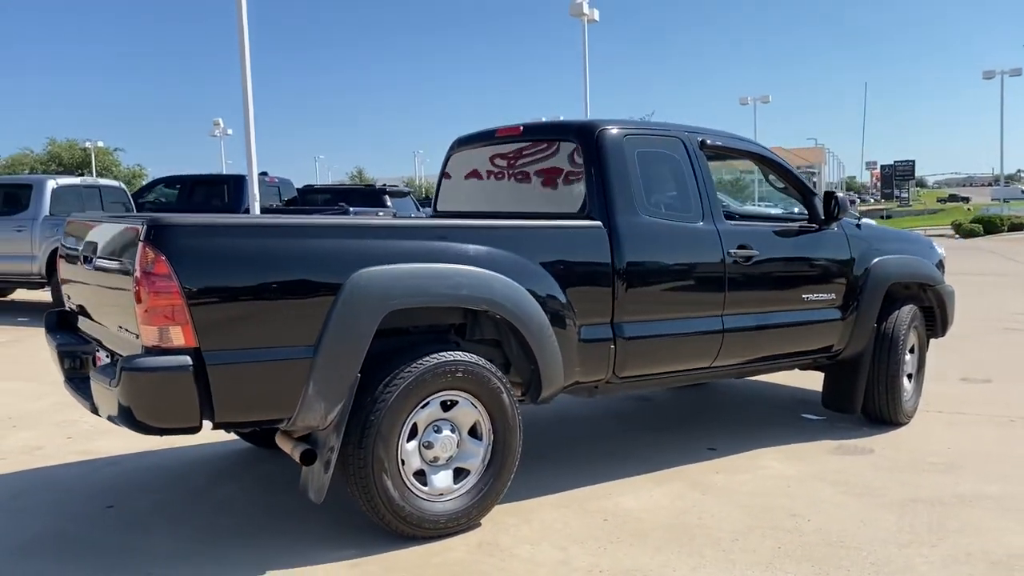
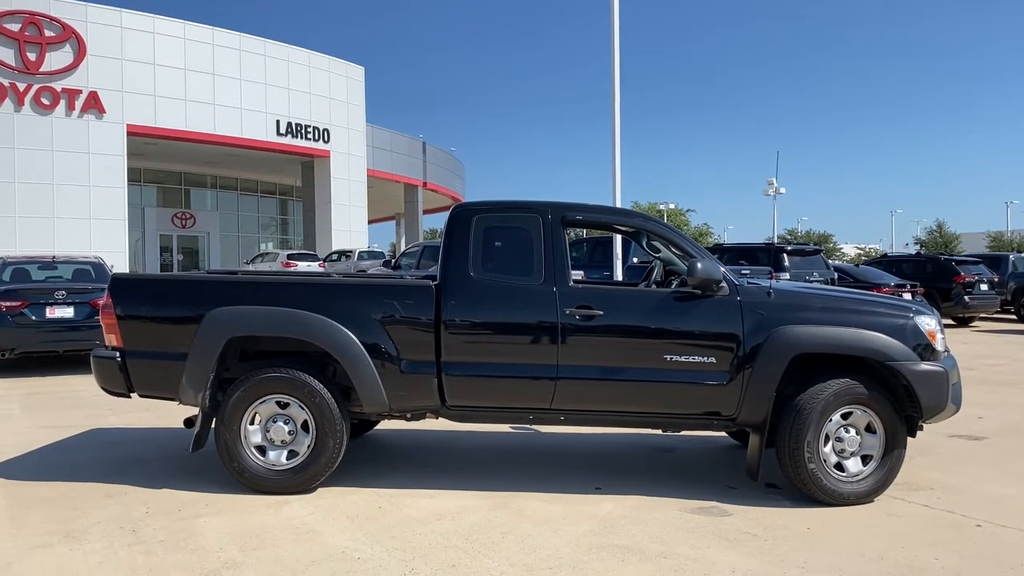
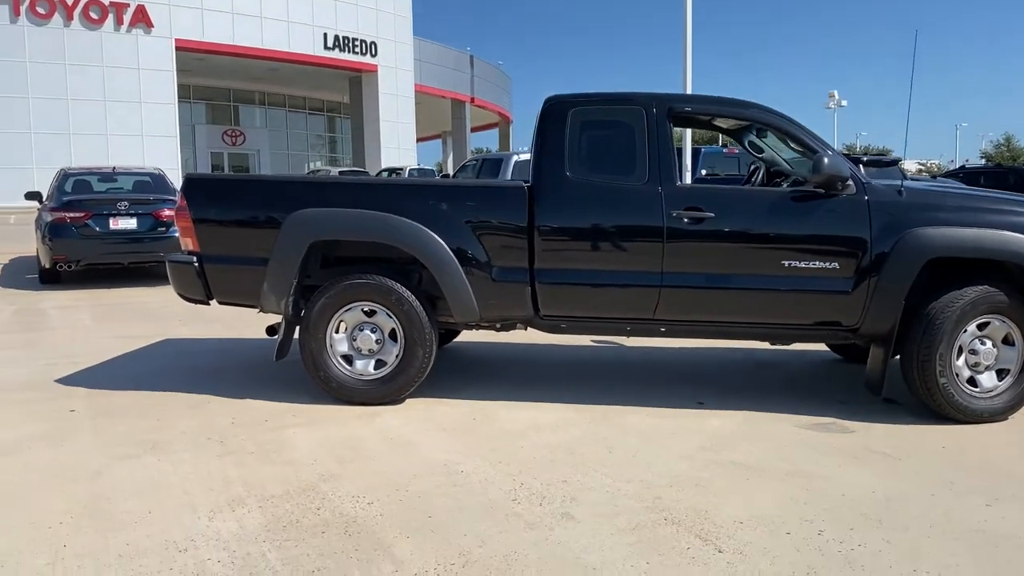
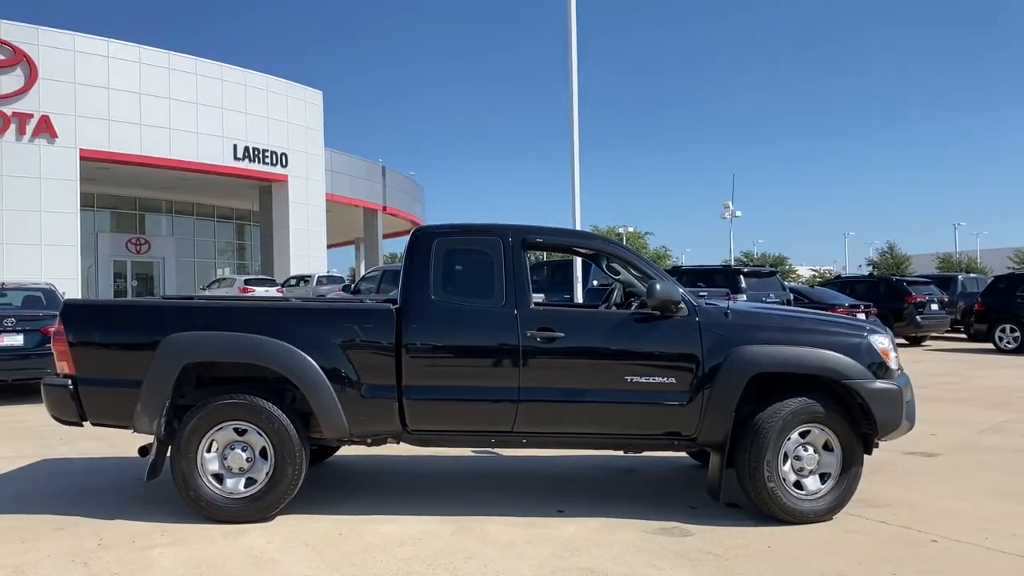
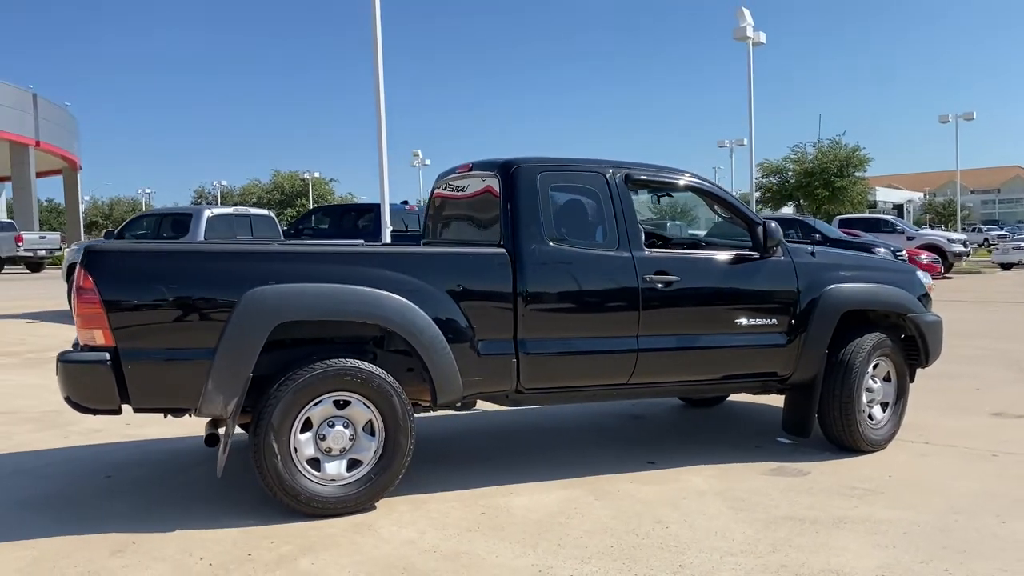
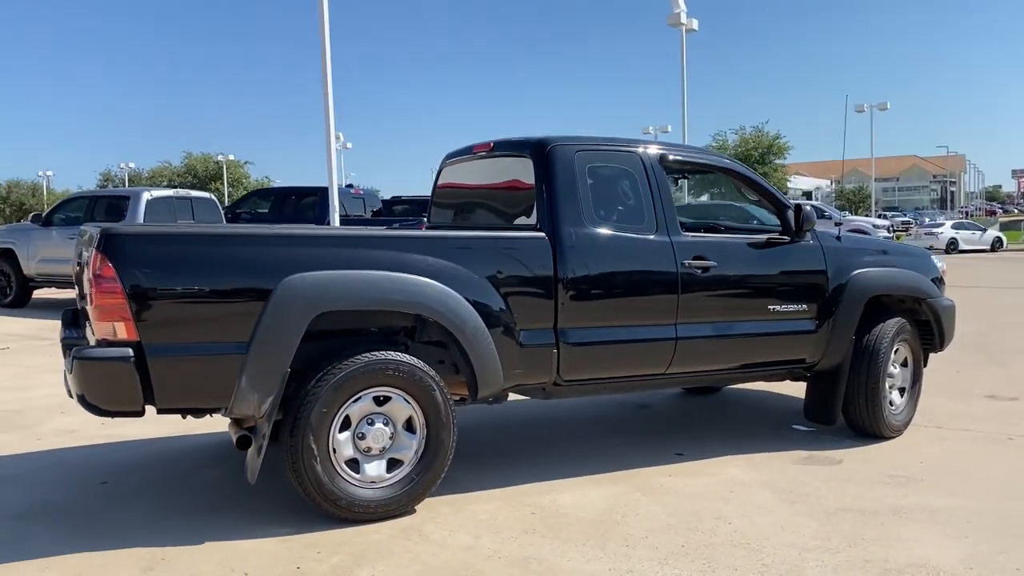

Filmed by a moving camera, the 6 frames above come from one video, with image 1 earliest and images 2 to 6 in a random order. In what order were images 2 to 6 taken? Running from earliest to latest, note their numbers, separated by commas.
6, 5, 4, 2, 3
